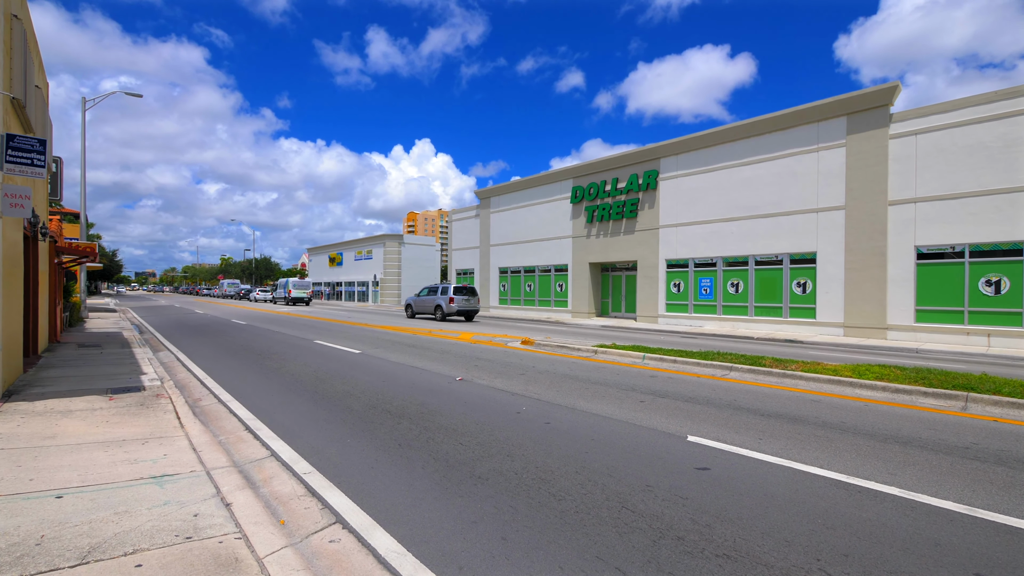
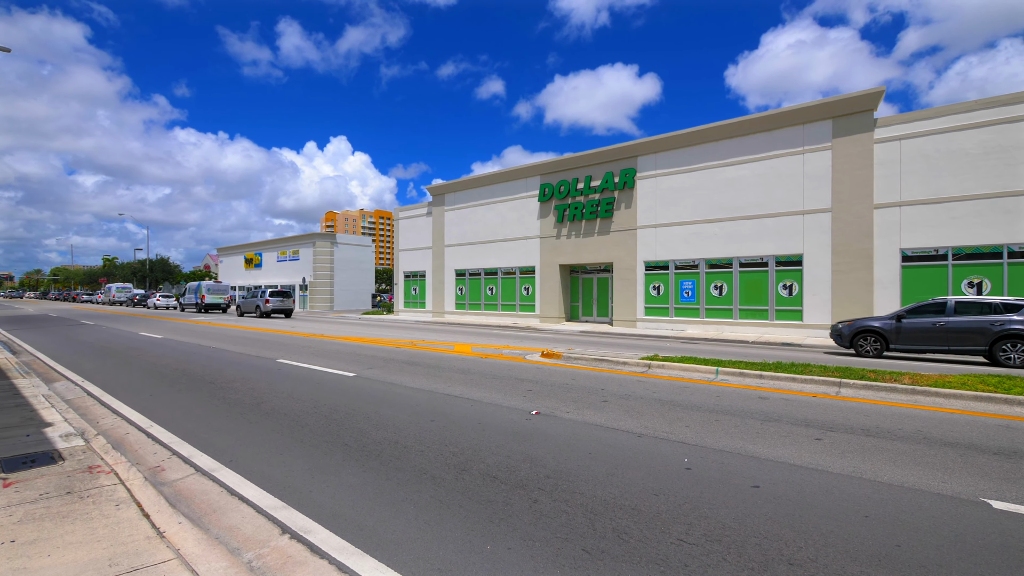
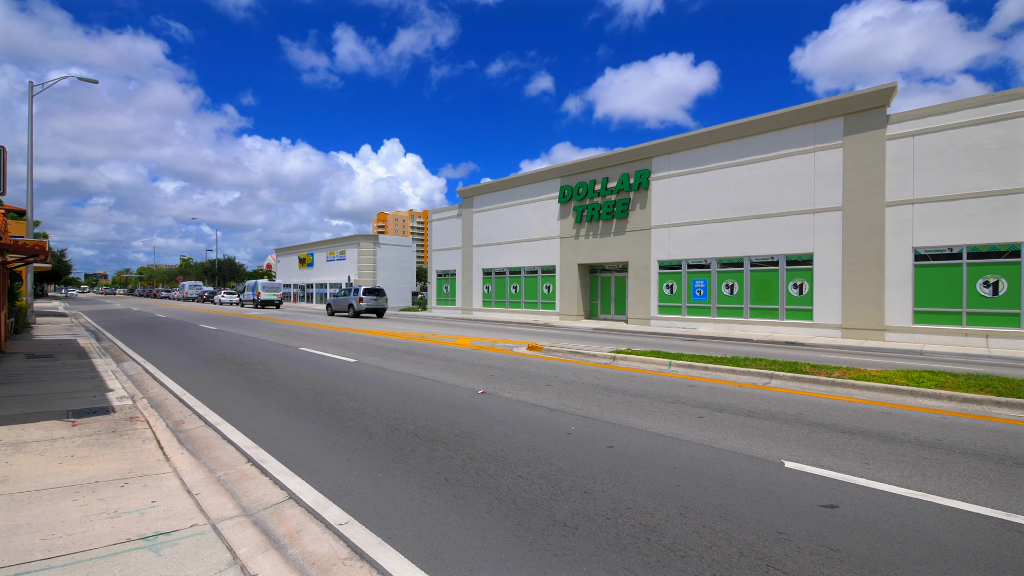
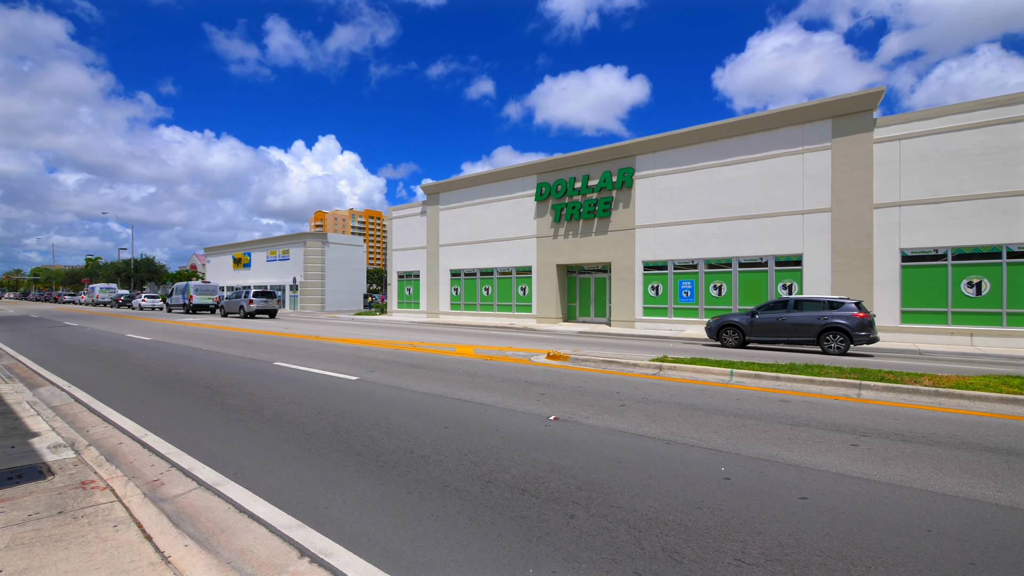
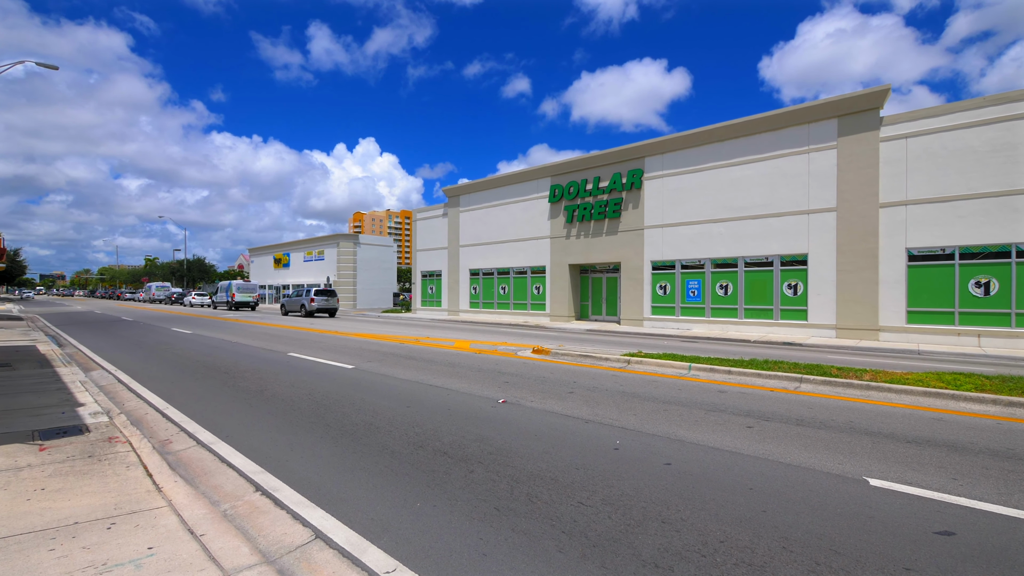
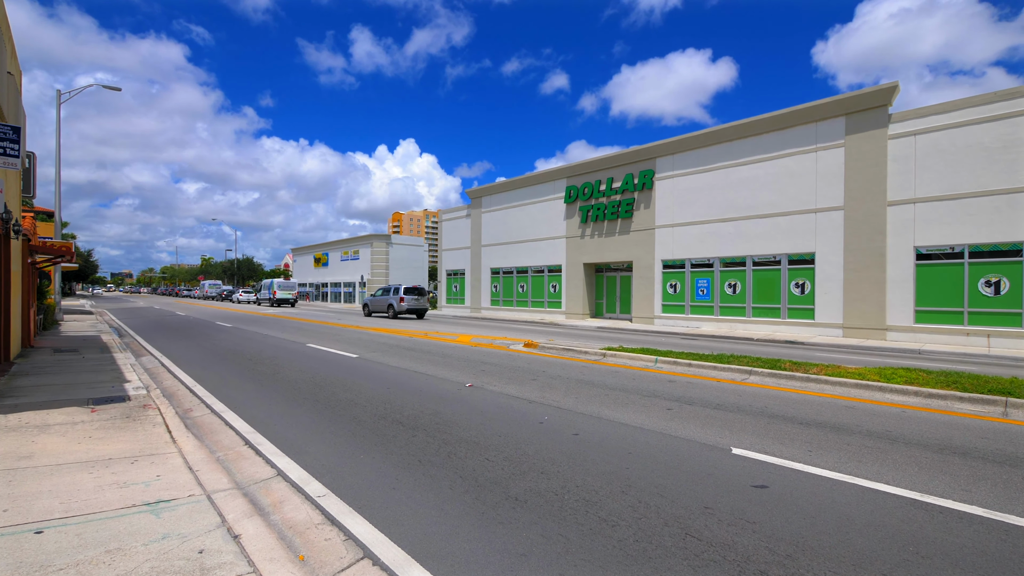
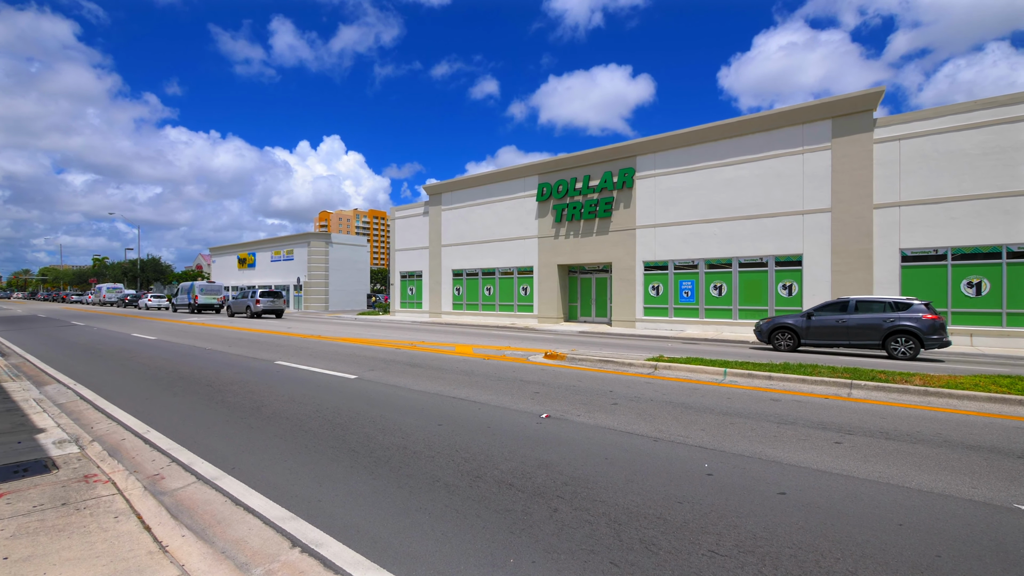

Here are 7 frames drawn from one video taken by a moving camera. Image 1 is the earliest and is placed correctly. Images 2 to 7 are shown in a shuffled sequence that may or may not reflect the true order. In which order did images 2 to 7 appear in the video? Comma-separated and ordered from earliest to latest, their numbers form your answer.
6, 3, 5, 2, 7, 4
